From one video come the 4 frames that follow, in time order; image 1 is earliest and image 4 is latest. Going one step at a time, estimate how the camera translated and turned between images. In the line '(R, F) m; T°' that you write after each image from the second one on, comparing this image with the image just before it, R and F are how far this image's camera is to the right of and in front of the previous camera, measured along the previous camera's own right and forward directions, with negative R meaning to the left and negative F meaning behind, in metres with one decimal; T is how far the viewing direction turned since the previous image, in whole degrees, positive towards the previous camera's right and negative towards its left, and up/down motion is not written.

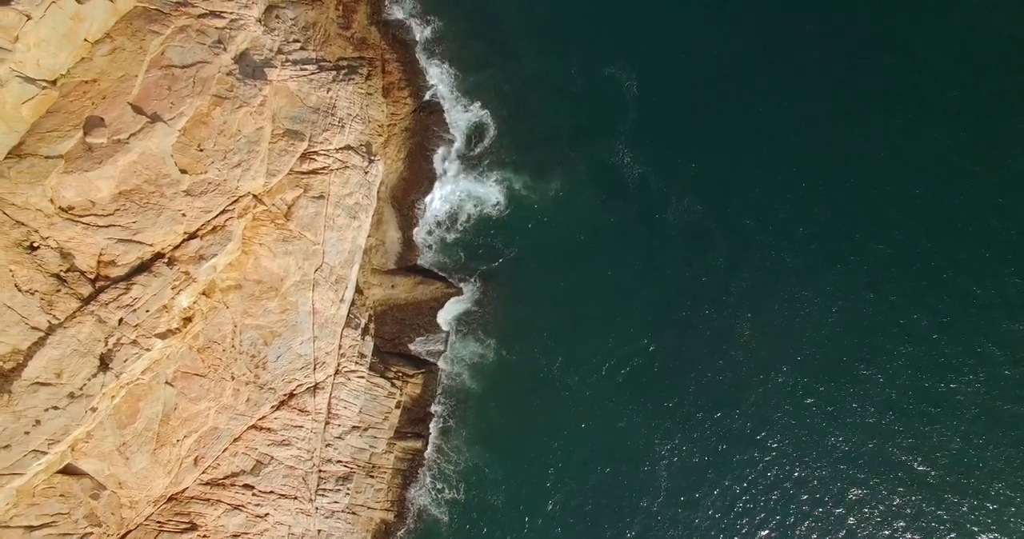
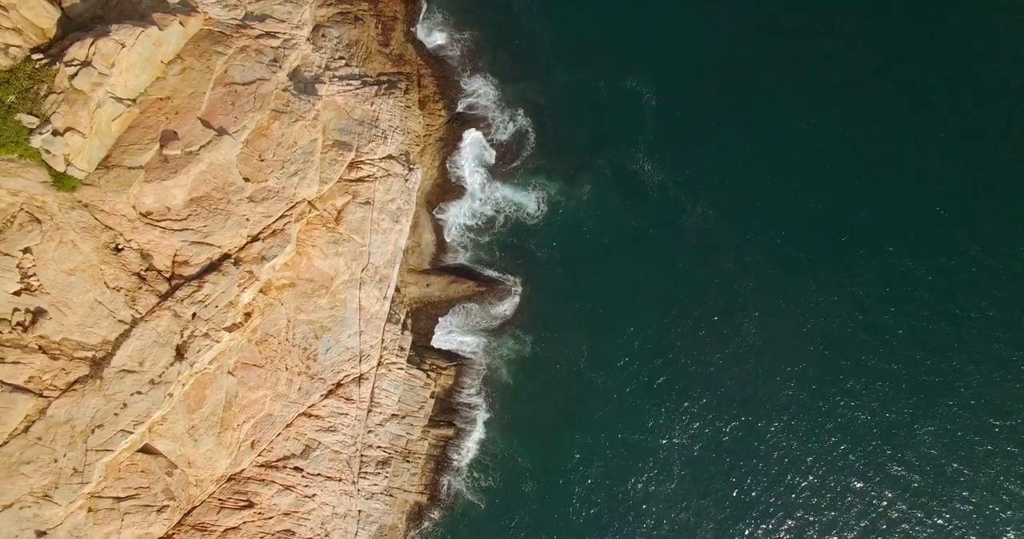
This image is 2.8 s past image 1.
(-2.7, -3.5) m; +2°
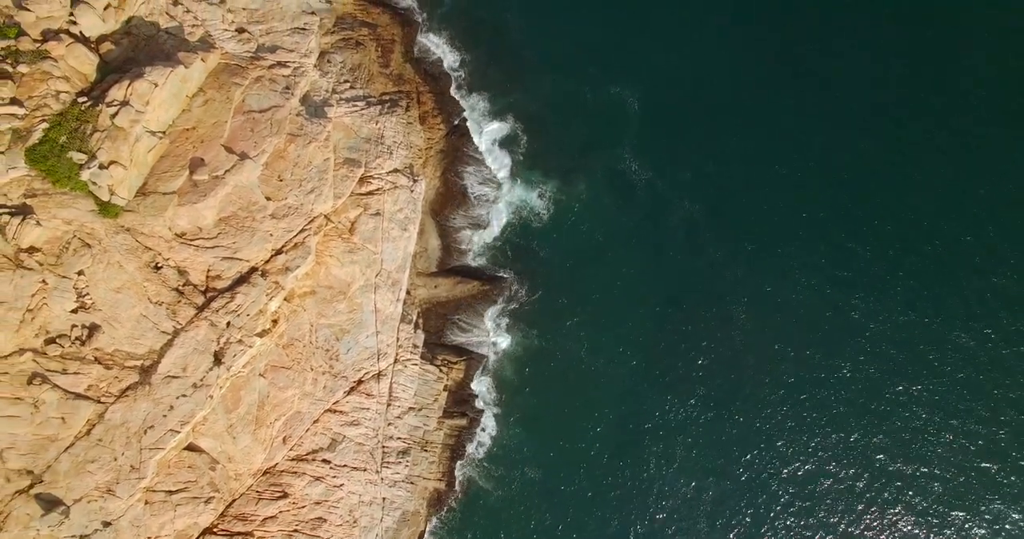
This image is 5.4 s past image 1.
(-0.1, -3.5) m; 0°
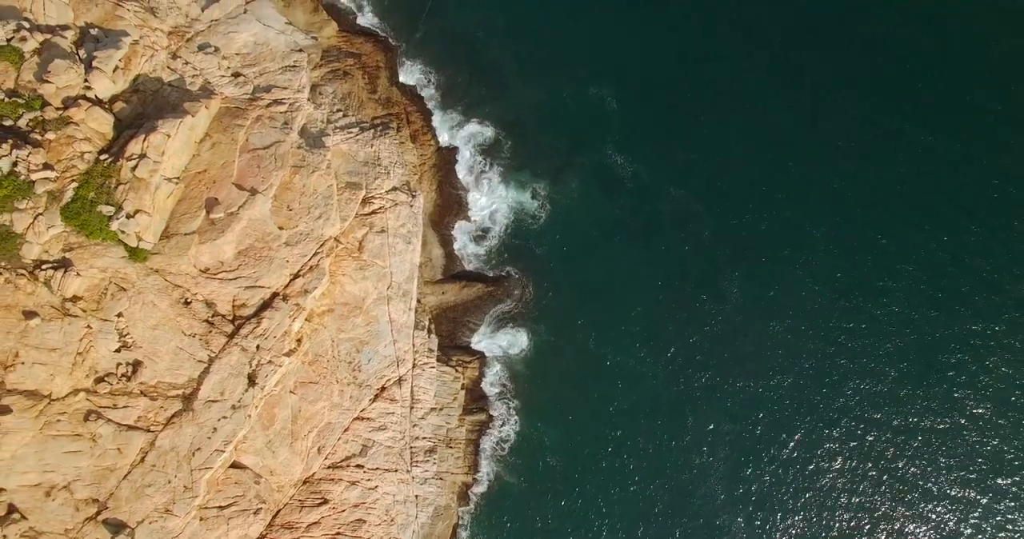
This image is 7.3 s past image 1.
(+0.1, -2.9) m; 0°
